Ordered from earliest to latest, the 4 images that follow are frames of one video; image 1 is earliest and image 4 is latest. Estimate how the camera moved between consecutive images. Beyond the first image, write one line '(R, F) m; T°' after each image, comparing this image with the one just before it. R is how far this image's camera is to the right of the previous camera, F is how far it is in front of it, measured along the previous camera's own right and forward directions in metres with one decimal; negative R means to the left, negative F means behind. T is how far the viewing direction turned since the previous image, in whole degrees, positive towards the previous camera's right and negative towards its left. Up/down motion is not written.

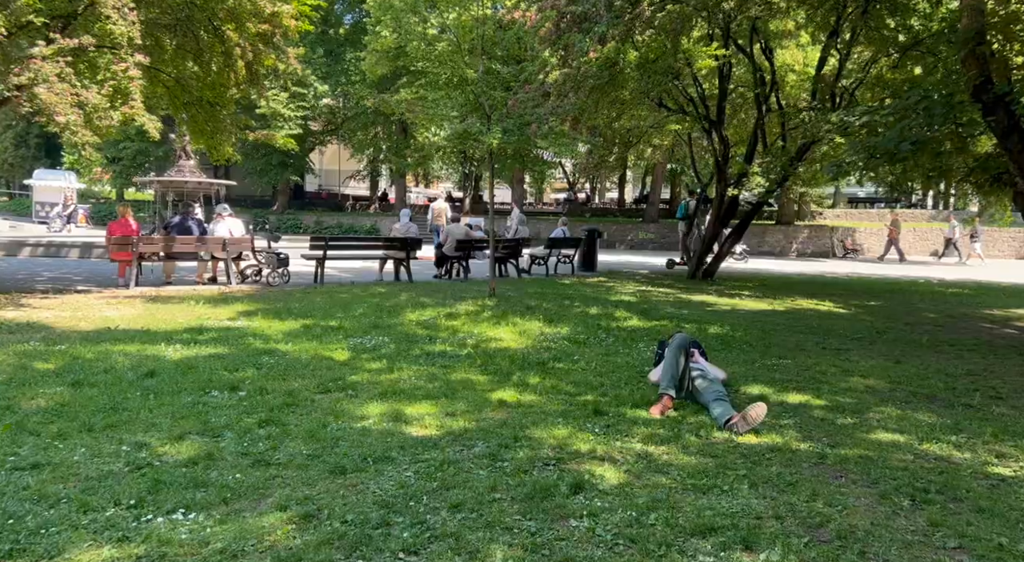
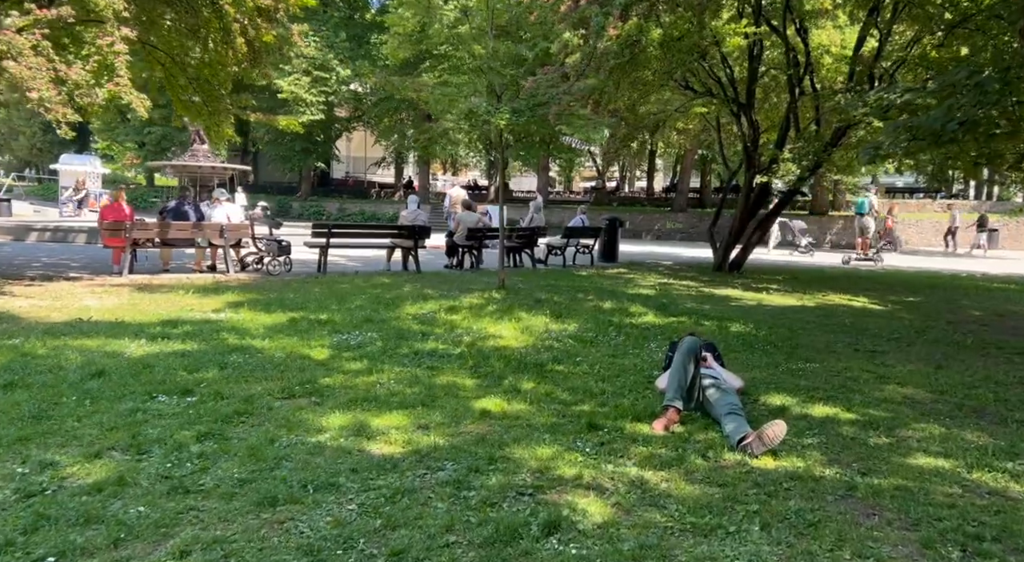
(+0.3, +0.9) m; -2°
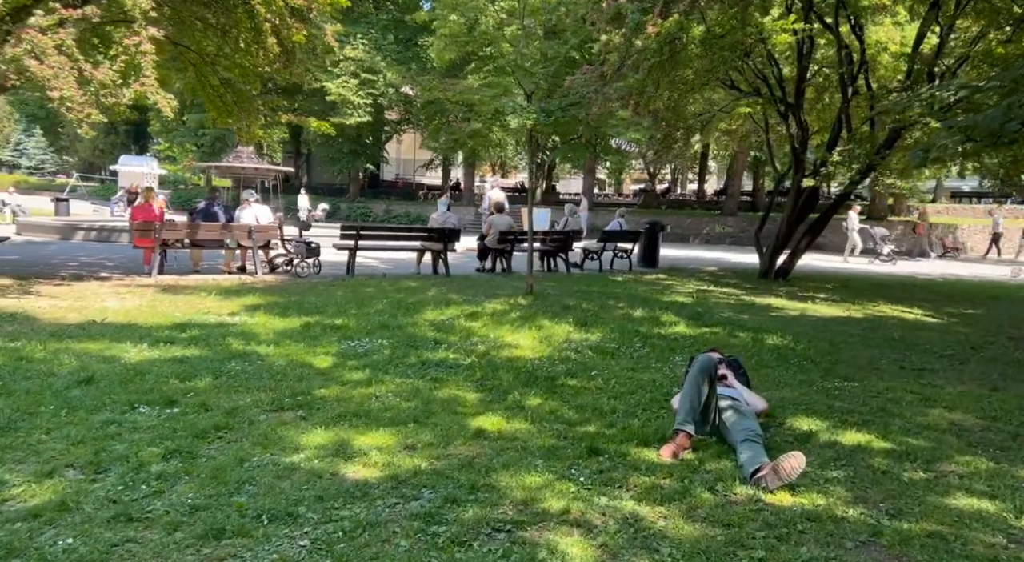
(+0.3, +0.5) m; -3°
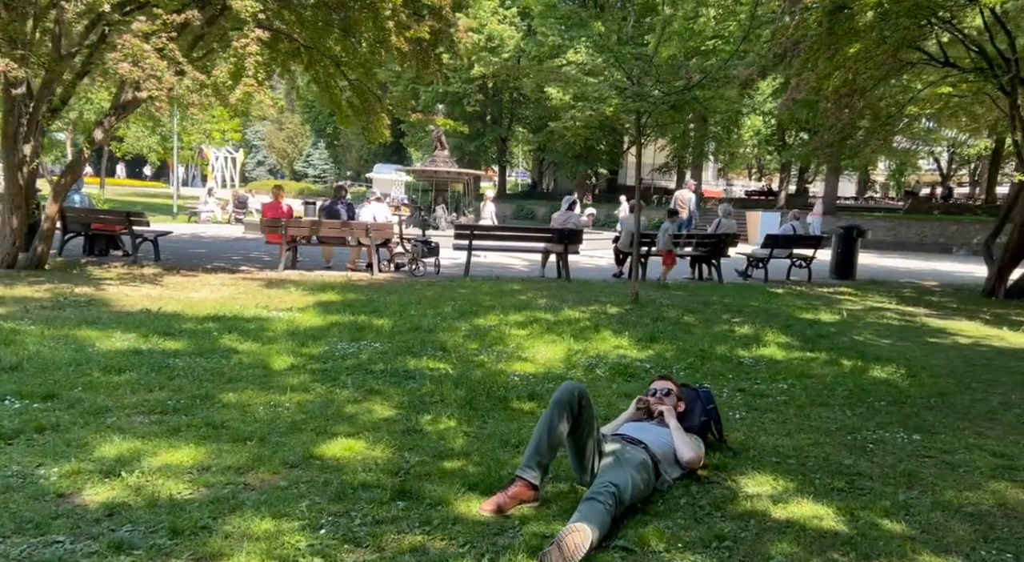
(+2.0, +1.5) m; -16°
